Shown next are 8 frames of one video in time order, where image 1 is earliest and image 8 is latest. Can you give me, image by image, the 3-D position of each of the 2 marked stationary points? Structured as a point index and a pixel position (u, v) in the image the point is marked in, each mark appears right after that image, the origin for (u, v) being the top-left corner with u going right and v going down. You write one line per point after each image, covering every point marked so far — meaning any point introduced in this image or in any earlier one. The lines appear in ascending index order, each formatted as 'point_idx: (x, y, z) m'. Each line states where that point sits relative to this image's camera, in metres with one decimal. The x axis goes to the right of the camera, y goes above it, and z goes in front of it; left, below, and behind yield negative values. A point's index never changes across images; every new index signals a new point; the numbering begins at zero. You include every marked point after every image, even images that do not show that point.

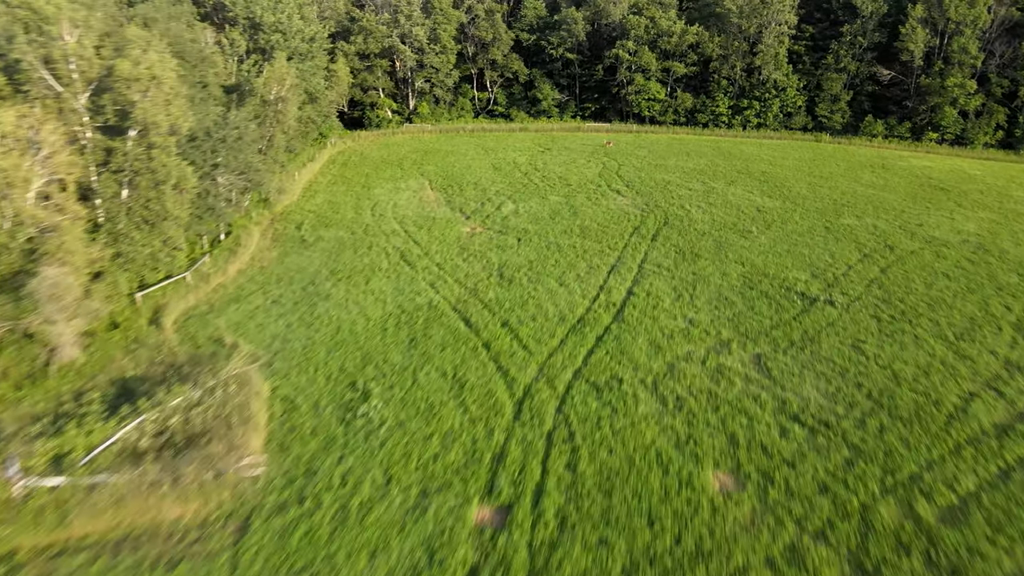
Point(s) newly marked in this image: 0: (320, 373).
0: (-5.5, -2.5, +16.2) m
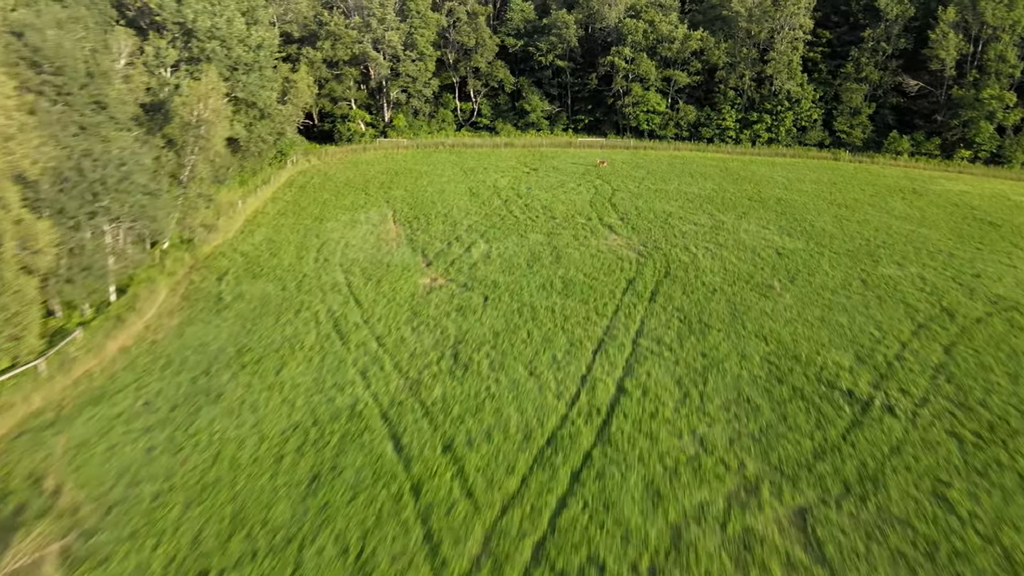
0: (-6.9, -5.2, +11.0) m
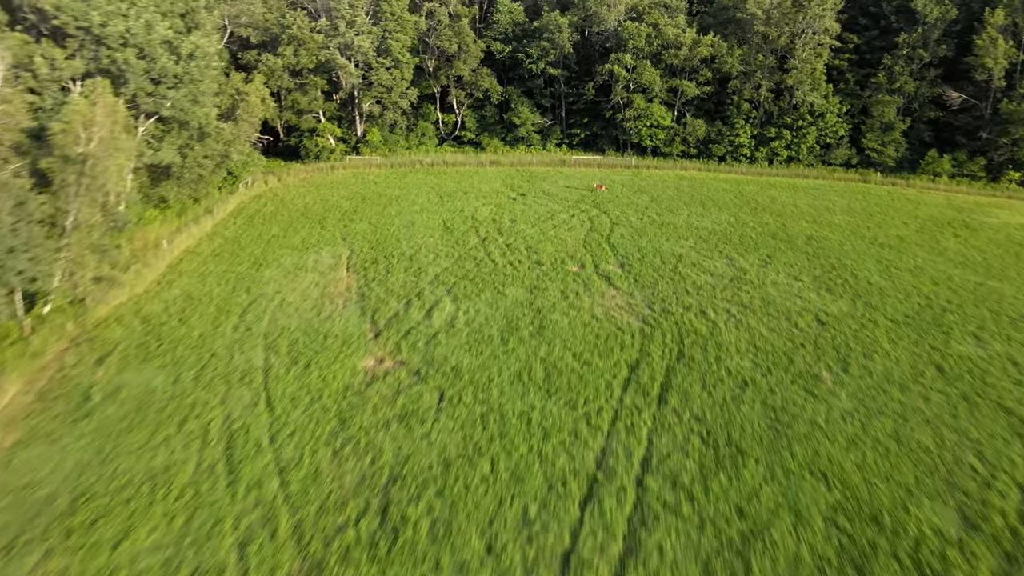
0: (-8.0, -8.0, +5.5) m
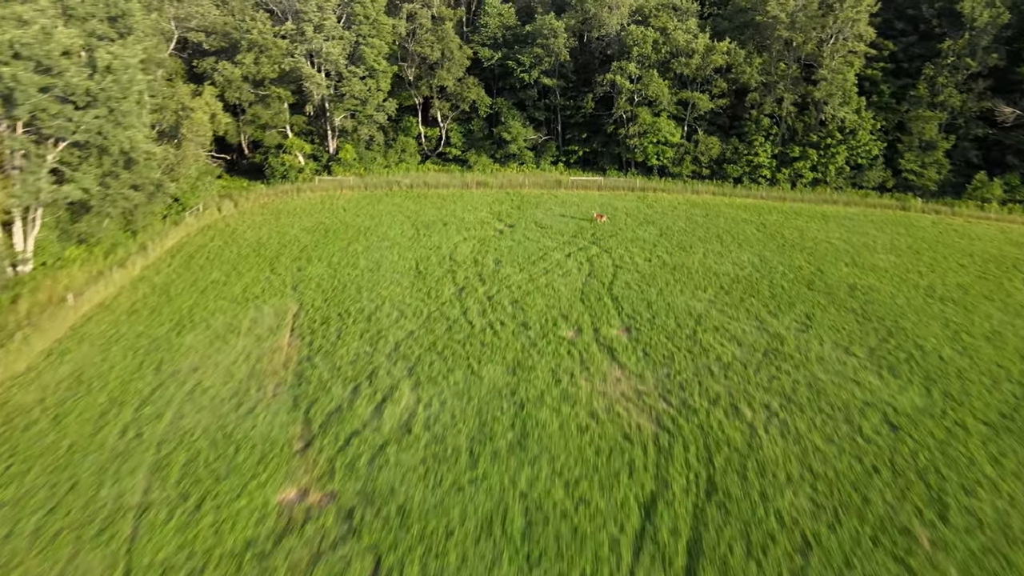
0: (-8.7, -10.5, +0.5) m
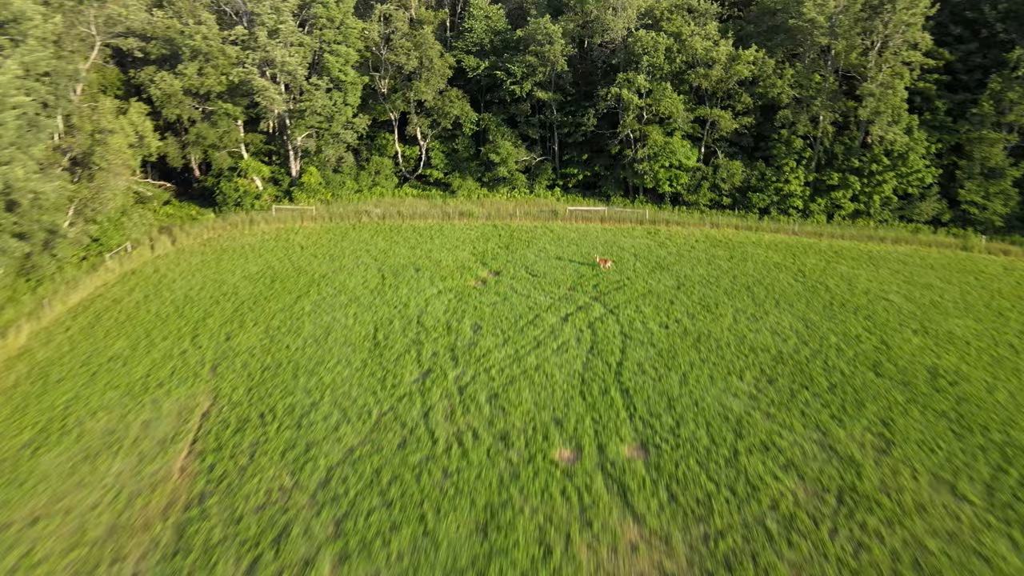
0: (-9.4, -13.3, -5.1) m
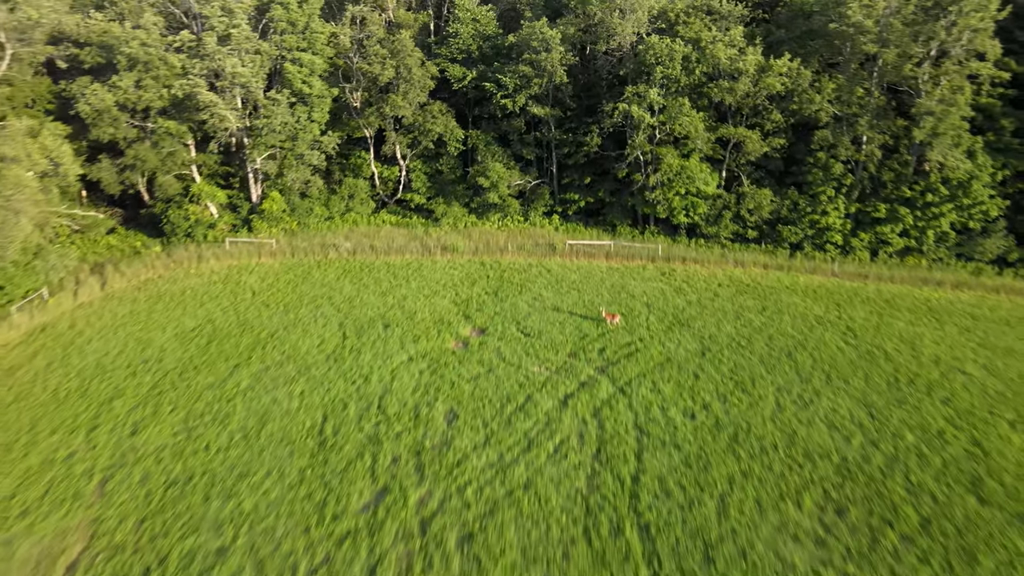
0: (-9.8, -15.7, -9.9) m
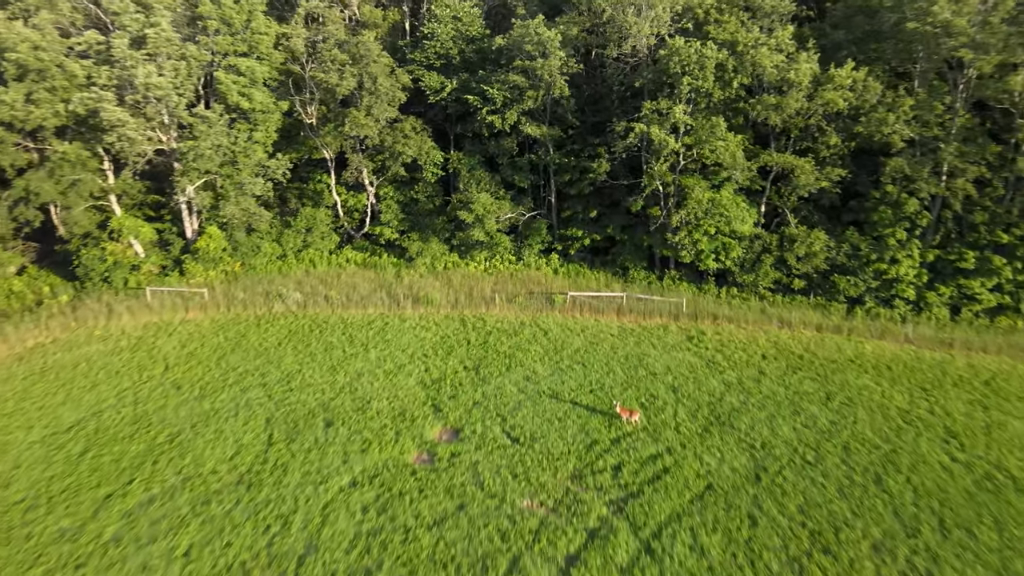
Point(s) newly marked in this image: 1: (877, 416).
0: (-10.3, -18.3, -15.7) m
1: (+11.2, -3.9, +17.2) m
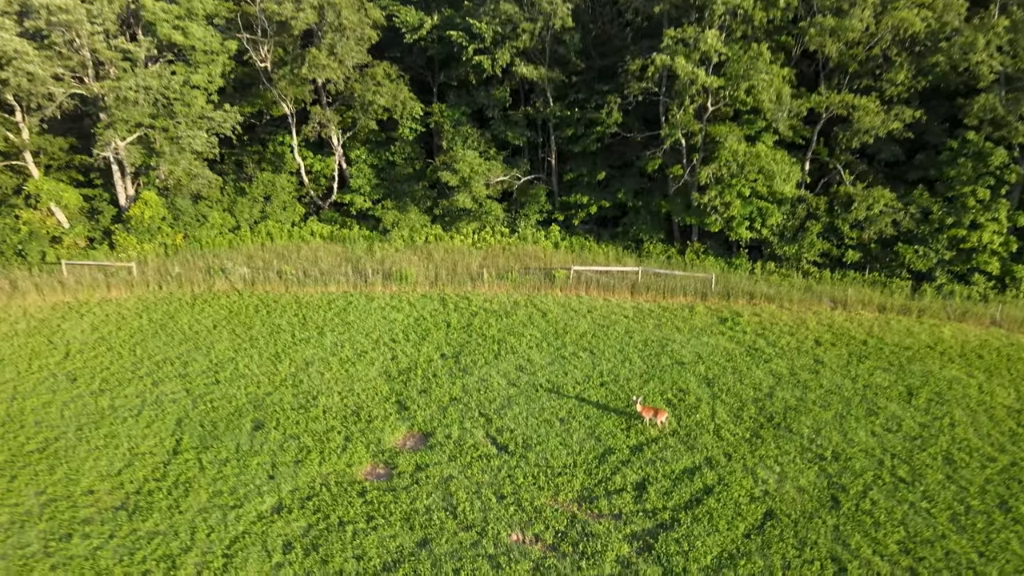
0: (-10.6, -17.2, -19.9) m
1: (+10.9, -2.9, +13.1) m
